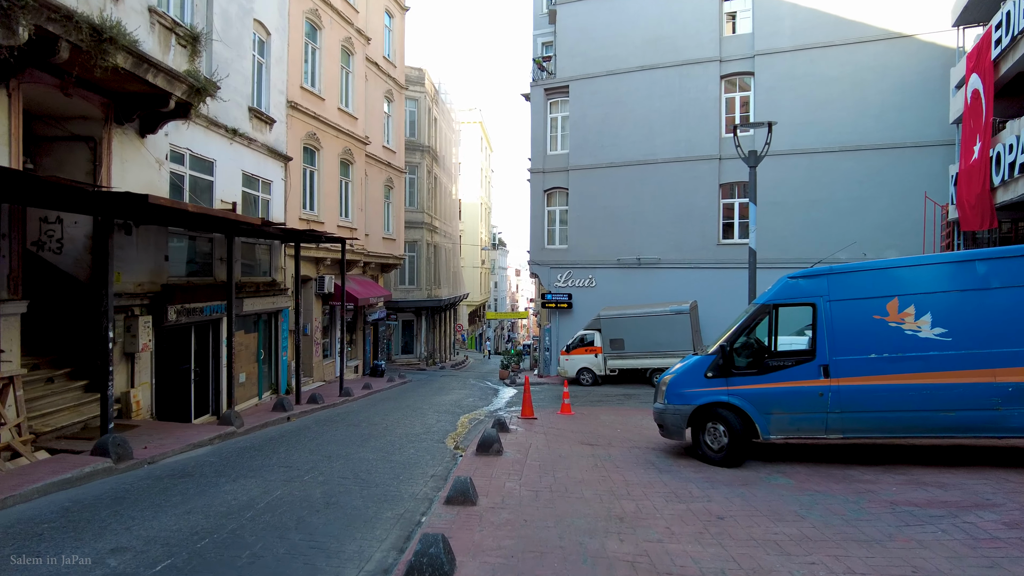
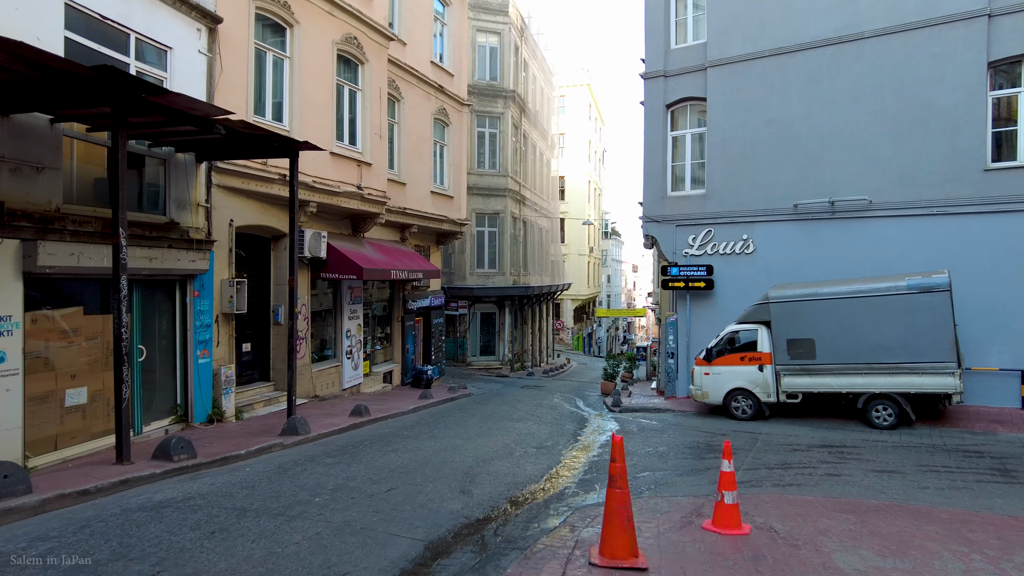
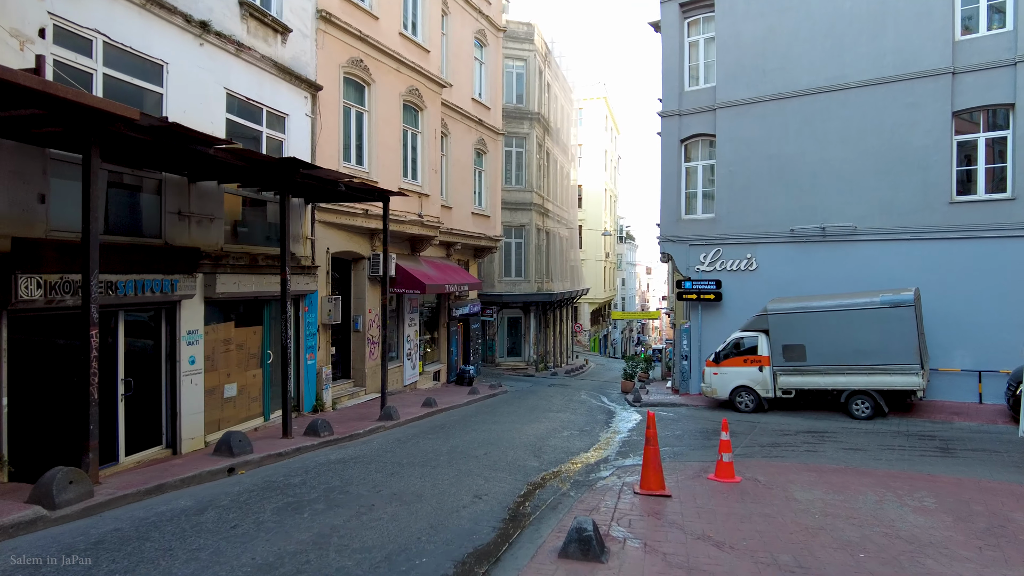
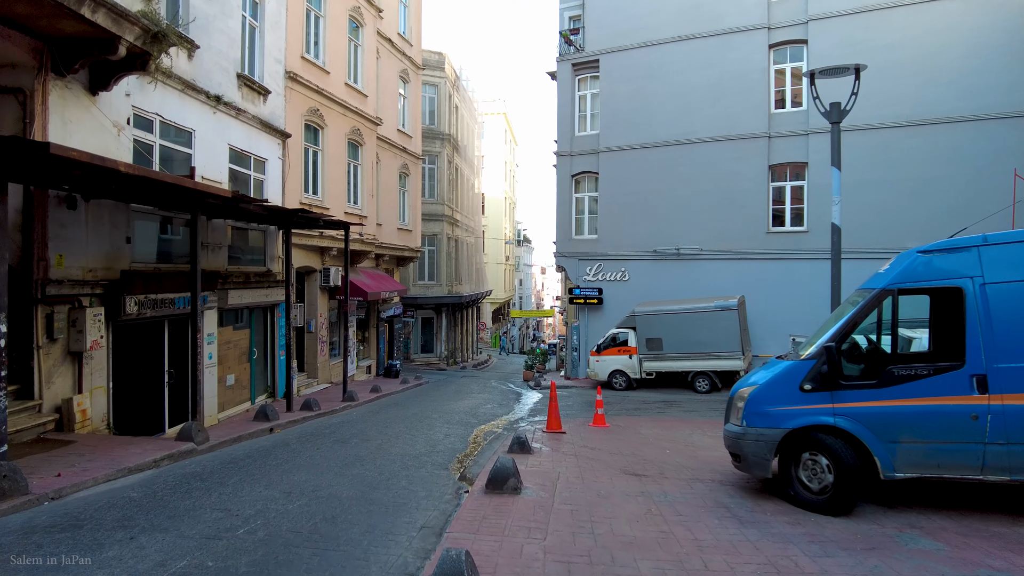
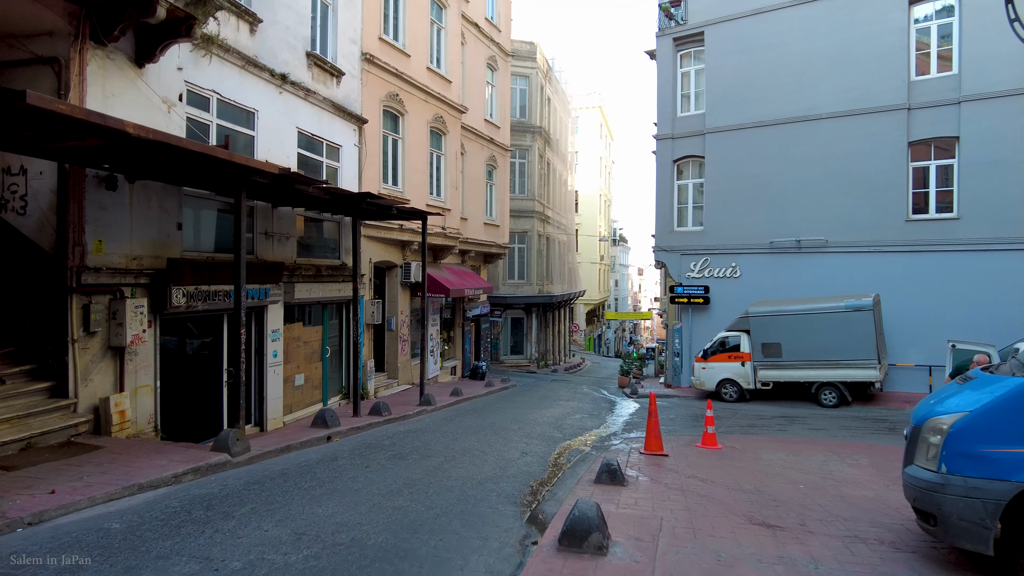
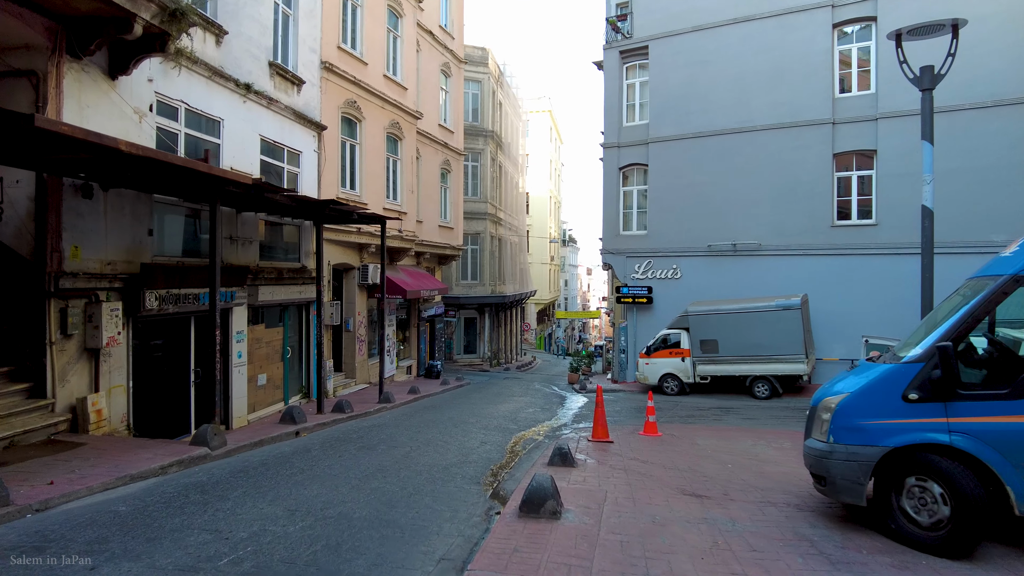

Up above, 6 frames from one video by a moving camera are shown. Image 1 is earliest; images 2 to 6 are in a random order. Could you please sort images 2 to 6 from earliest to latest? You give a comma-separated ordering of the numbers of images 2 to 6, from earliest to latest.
4, 6, 5, 3, 2
